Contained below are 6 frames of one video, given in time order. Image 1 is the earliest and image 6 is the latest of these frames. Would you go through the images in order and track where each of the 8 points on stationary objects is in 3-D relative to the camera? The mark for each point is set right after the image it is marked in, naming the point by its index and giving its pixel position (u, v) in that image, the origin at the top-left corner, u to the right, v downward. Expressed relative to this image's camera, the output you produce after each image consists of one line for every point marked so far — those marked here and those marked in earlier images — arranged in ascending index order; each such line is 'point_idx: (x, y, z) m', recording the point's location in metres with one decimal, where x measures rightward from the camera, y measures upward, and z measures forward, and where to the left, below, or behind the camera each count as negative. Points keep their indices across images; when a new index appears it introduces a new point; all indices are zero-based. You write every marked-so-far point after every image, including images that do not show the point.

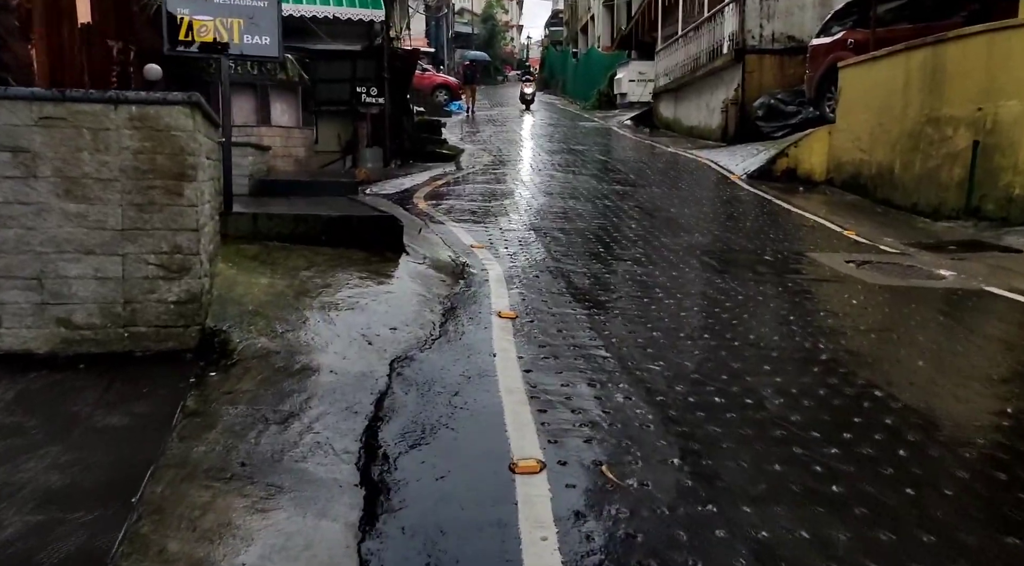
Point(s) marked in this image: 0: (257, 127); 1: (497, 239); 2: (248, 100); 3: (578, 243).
0: (-5.4, +3.3, +19.8) m
1: (-0.2, +0.4, +9.5) m
2: (-5.5, +3.8, +19.8) m
3: (+0.7, +0.4, +9.7) m
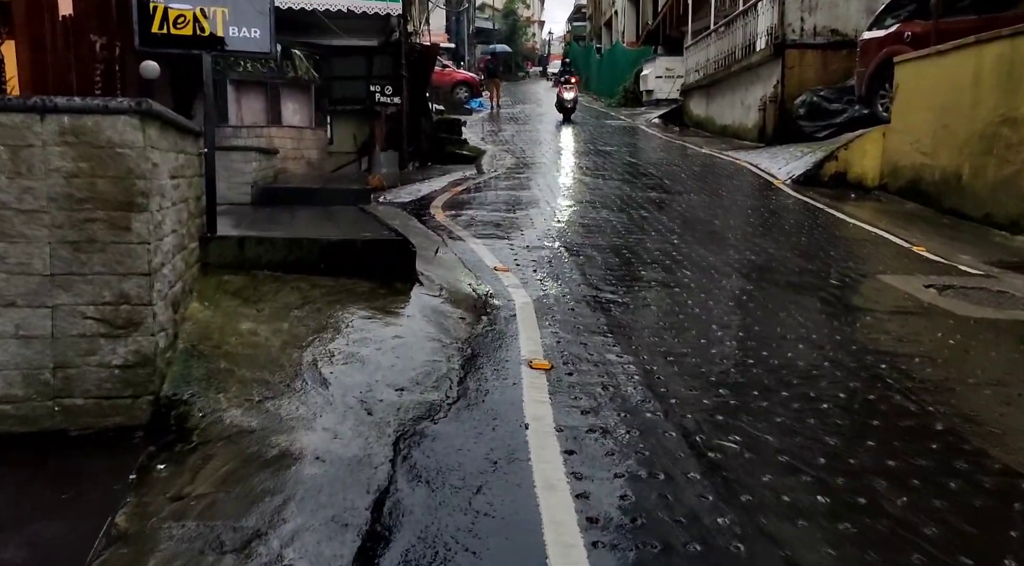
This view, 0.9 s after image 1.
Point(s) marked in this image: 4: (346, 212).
0: (-4.9, +3.1, +18.8) m
1: (+0.1, +0.2, +8.5) m
2: (-5.0, +3.6, +18.8) m
3: (+1.0, +0.2, +8.6) m
4: (-1.9, +0.8, +11.0) m
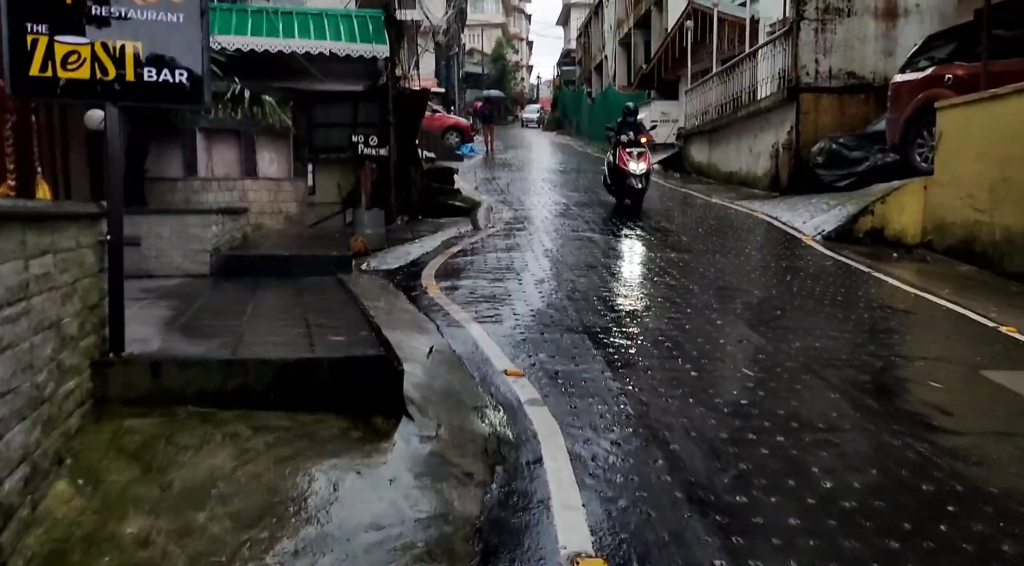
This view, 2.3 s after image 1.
0: (-4.9, +1.9, +17.2) m
1: (+0.2, -0.5, +6.7) m
2: (-5.1, +2.4, +17.2) m
3: (+1.0, -0.5, +6.9) m
4: (-1.9, -0.1, +9.2) m
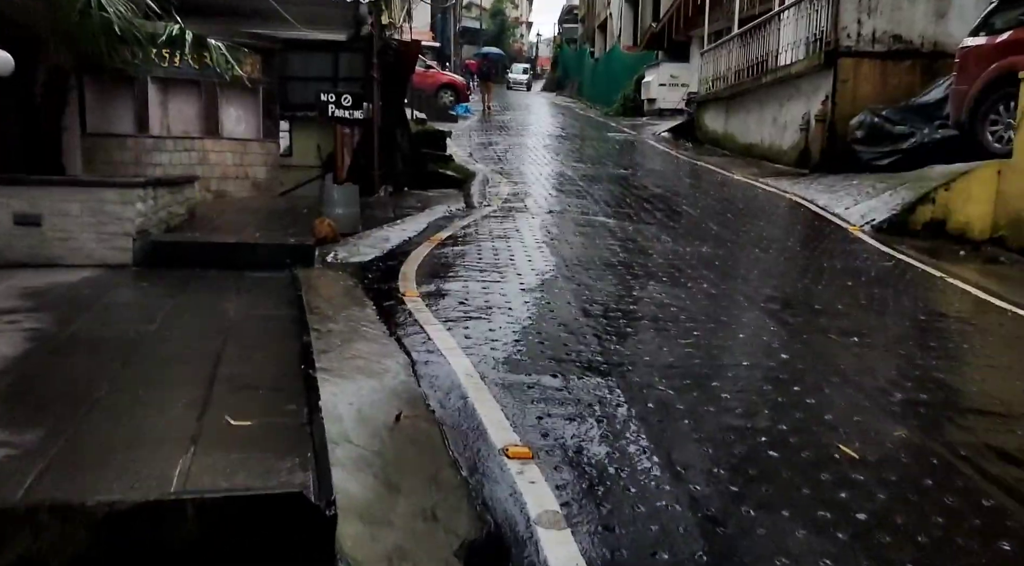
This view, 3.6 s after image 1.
0: (-4.9, +2.3, +15.1) m
1: (+0.2, -0.7, +4.8) m
2: (-5.0, +2.8, +15.1) m
3: (+1.1, -0.7, +4.9) m
4: (-1.9, 0.0, +7.3) m
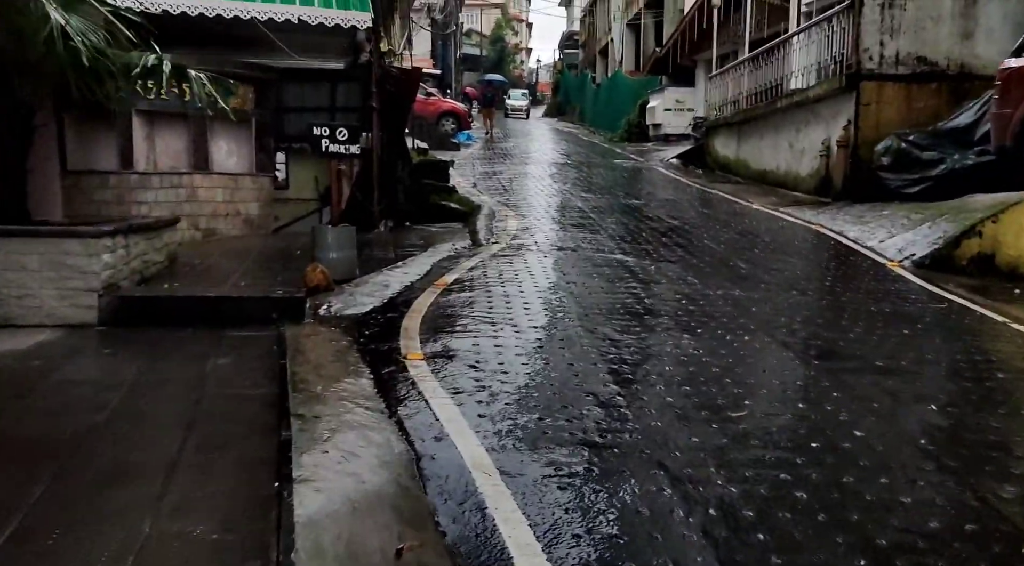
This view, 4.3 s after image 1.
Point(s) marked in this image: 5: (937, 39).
0: (-4.8, +1.6, +14.2) m
1: (+0.3, -1.0, +3.8) m
2: (-4.9, +2.2, +14.2) m
3: (+1.2, -1.0, +4.0) m
4: (-1.7, -0.5, +6.3) m
5: (+7.3, +4.2, +16.3) m
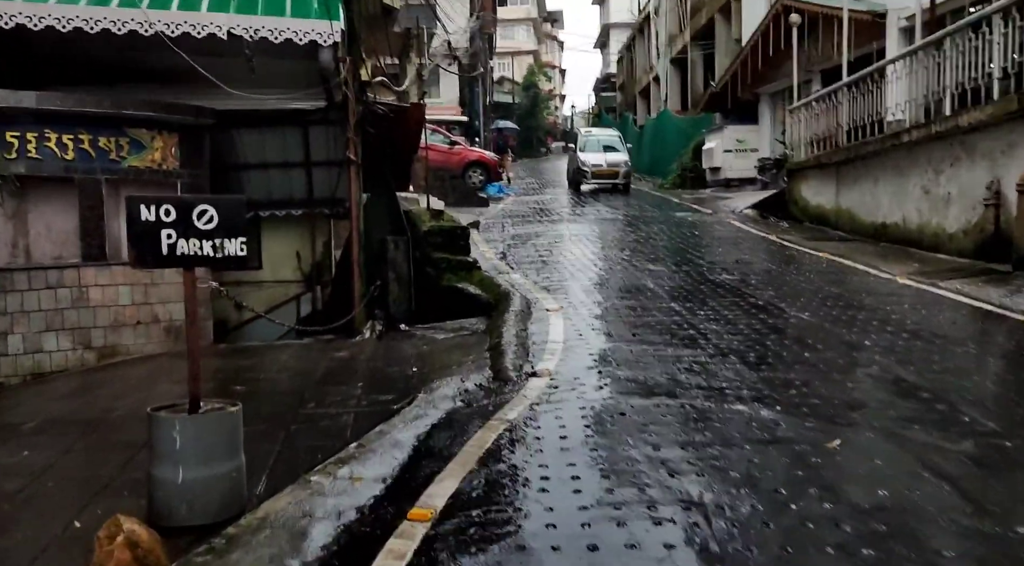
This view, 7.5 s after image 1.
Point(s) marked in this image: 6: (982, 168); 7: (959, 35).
0: (-4.4, +0.1, +9.5) m
1: (+0.4, -1.8, -1.2) m
2: (-4.5, +0.7, +9.6) m
3: (+1.3, -1.8, -1.0) m
4: (-1.6, -1.5, +1.4) m
5: (+7.8, +3.0, +11.2) m
6: (+6.5, +1.6, +13.0) m
7: (+6.6, +3.6, +13.7) m
